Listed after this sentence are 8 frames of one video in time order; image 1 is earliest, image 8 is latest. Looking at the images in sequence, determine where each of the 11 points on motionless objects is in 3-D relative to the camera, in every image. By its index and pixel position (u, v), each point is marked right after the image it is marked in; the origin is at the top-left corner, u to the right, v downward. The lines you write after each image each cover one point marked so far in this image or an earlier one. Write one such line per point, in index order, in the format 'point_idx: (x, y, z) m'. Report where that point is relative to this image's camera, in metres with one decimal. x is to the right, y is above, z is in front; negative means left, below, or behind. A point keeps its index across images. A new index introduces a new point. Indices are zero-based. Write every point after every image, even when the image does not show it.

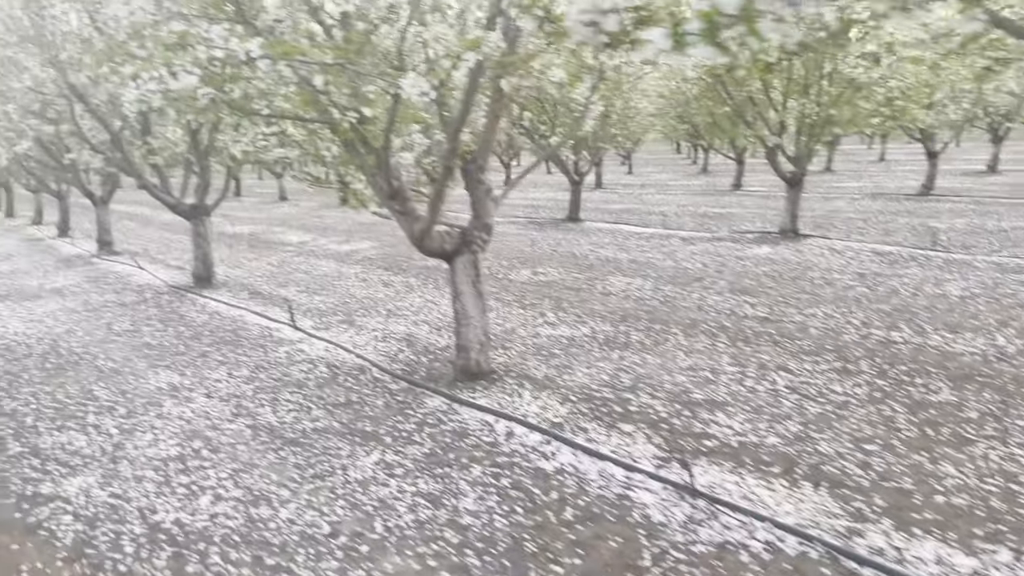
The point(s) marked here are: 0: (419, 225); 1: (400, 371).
0: (-1.1, +0.8, +9.7) m
1: (-1.5, -1.1, +11.1) m
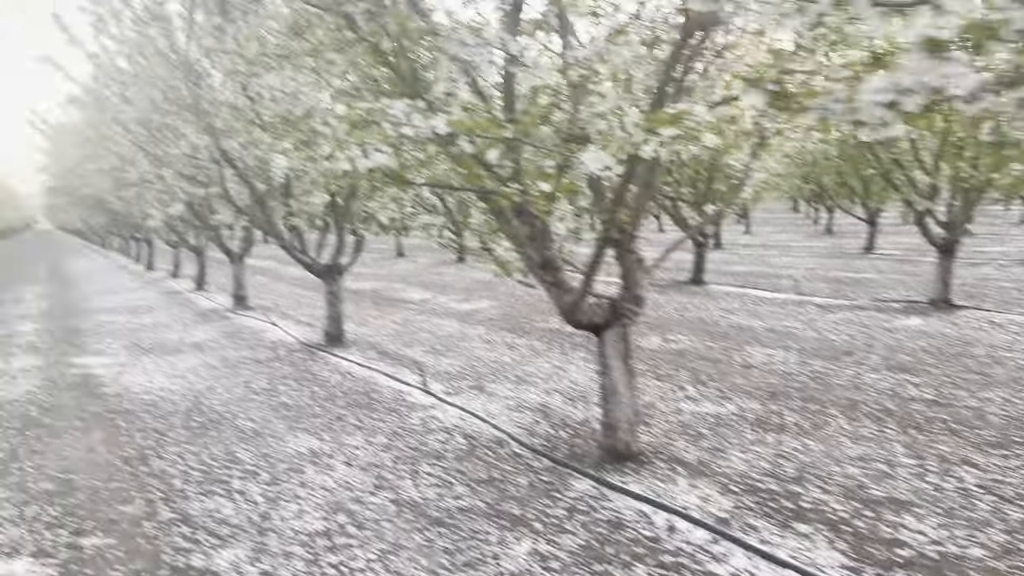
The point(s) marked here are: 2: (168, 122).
0: (+0.7, -0.1, +9.3) m
1: (+0.4, -2.1, +10.7) m
2: (-7.6, +3.7, +17.8) m
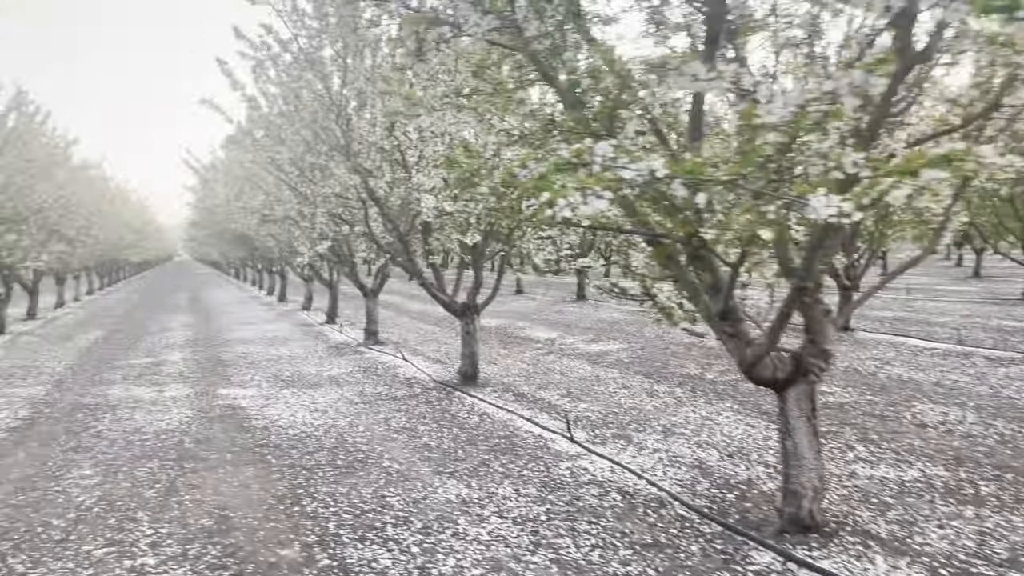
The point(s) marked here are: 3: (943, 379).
0: (+2.5, -0.7, +8.6) m
1: (+2.4, -2.7, +9.9) m
2: (-4.4, +2.9, +18.3) m
3: (+9.8, -2.1, +18.5) m
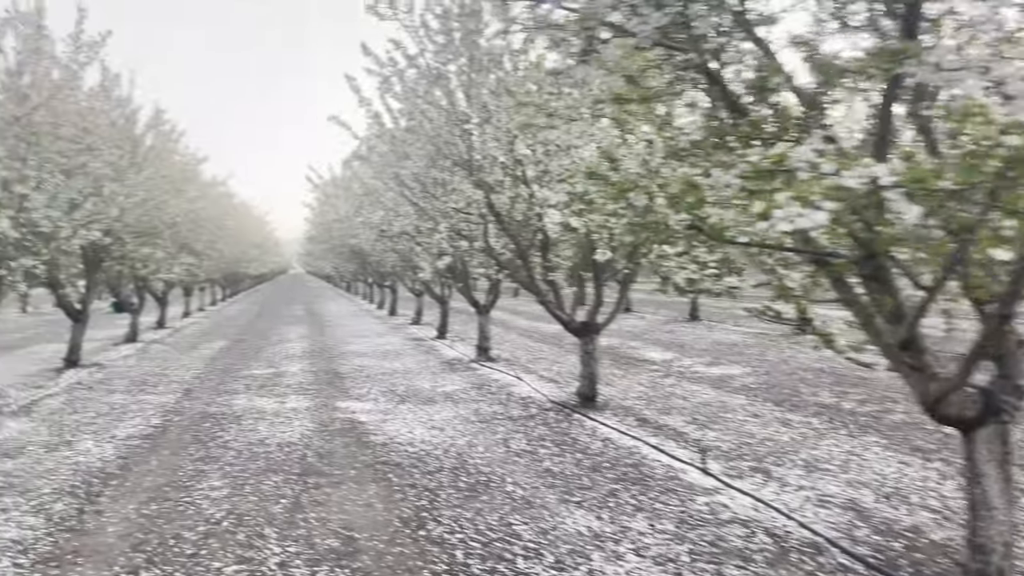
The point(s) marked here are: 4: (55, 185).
0: (+4.0, -0.9, +7.6) m
1: (+4.0, -3.0, +8.8) m
2: (-1.6, +2.5, +18.2) m
3: (+12.4, -2.6, +16.5) m
4: (-10.7, +2.4, +19.1) m
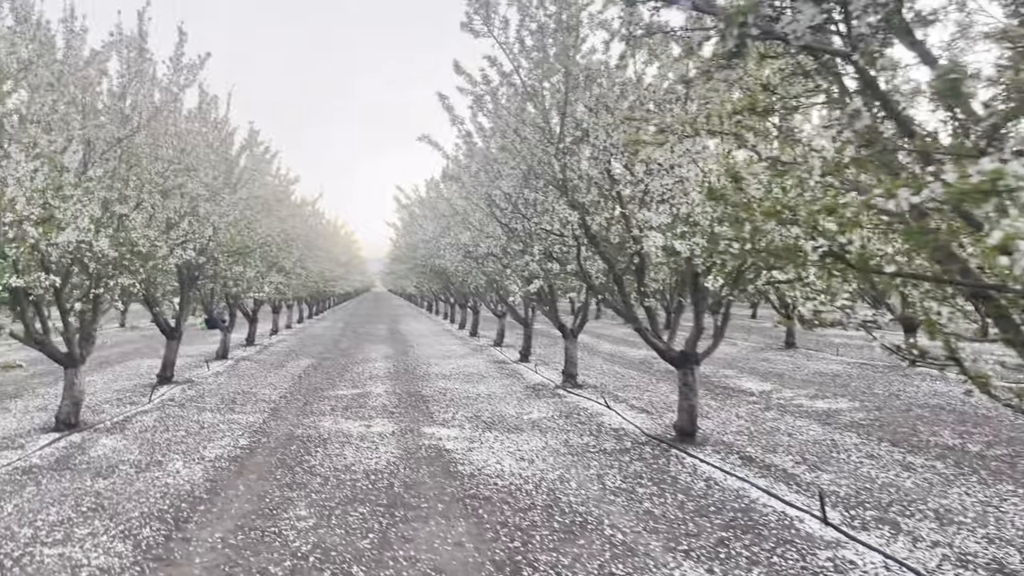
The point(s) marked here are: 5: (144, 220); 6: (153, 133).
0: (+5.0, -1.2, +6.5) m
1: (+5.0, -3.3, +7.6) m
2: (+0.5, +2.0, +17.6) m
3: (+14.1, -3.3, +14.4) m
4: (-8.6, +2.0, +19.3) m
5: (-8.6, +1.6, +18.9) m
6: (-8.8, +3.8, +19.8) m
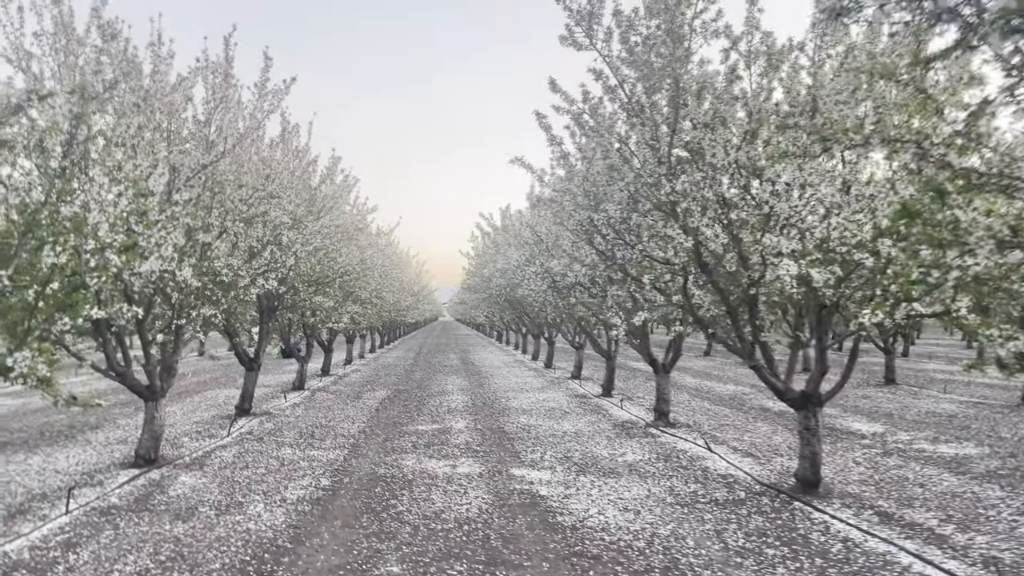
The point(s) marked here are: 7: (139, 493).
0: (+6.0, -1.5, +4.7) m
1: (+6.2, -3.6, +5.8) m
2: (+2.5, +1.3, +16.3) m
3: (+15.8, -3.8, +11.8) m
4: (-6.4, +1.3, +18.8) m
5: (-6.5, +0.9, +18.3) m
6: (-6.6, +3.1, +19.3) m
7: (-7.3, -4.0, +15.8) m
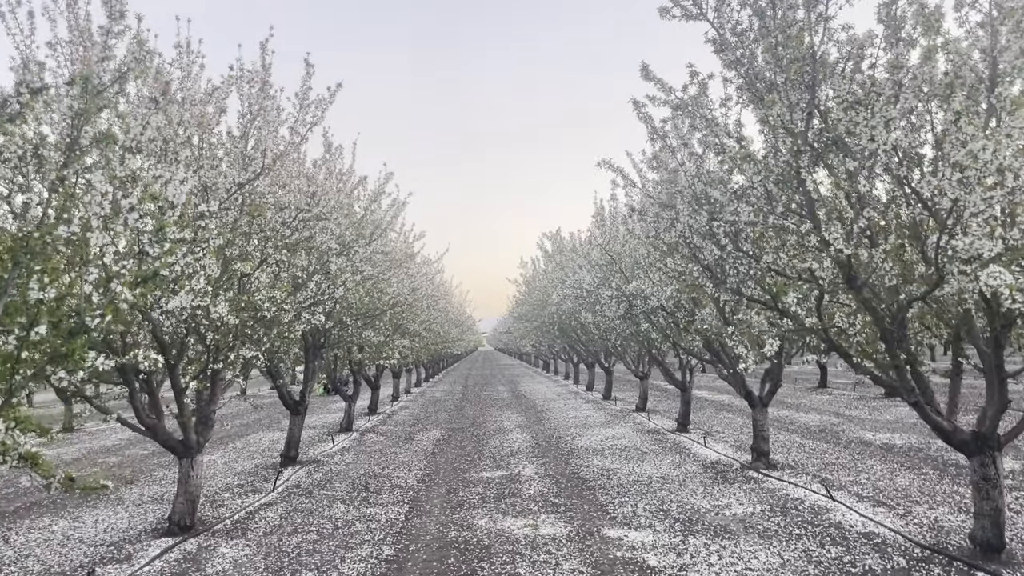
0: (+7.1, -1.3, +1.8) m
1: (+7.3, -3.5, +2.8) m
2: (+4.0, +1.0, +13.6) m
3: (+17.3, -3.6, +8.3) m
4: (-4.7, +0.5, +16.5) m
5: (-4.8, +0.2, +16.0) m
6: (-5.0, +2.3, +17.1) m
7: (-5.6, -4.6, +13.3) m
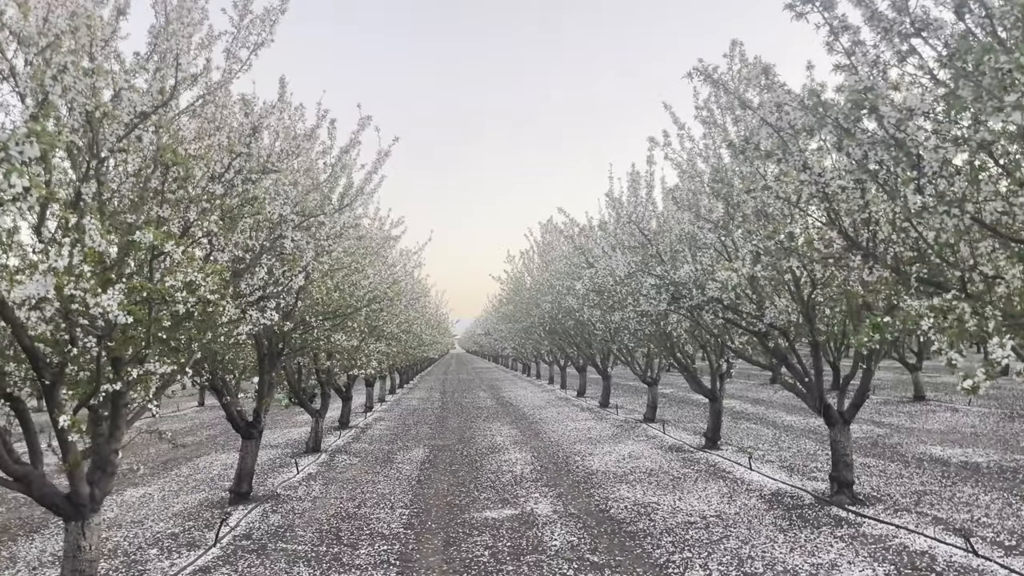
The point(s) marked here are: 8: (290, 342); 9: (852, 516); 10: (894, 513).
0: (+8.1, -1.0, -2.7) m
1: (+8.3, -3.2, -1.7) m
2: (+4.5, +1.2, +9.0) m
3: (+18.0, -3.2, +4.2) m
4: (-4.3, +0.7, +11.6) m
5: (-4.4, +0.4, +11.1) m
6: (-4.6, +2.5, +12.2) m
7: (-5.0, -4.4, +8.4) m
8: (-5.2, -1.3, +18.9) m
9: (+6.5, -4.4, +15.9) m
10: (+7.4, -4.4, +15.9) m
